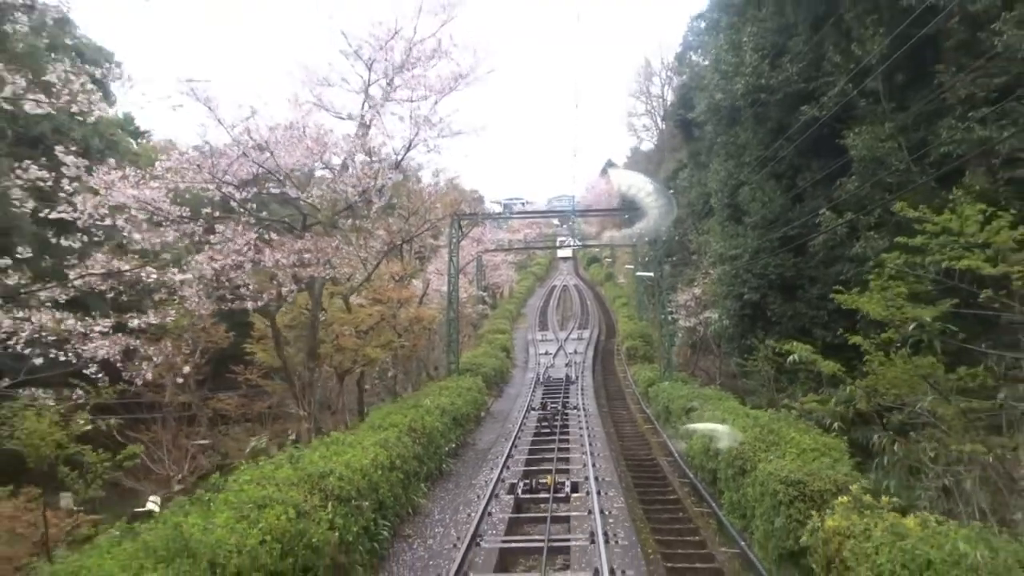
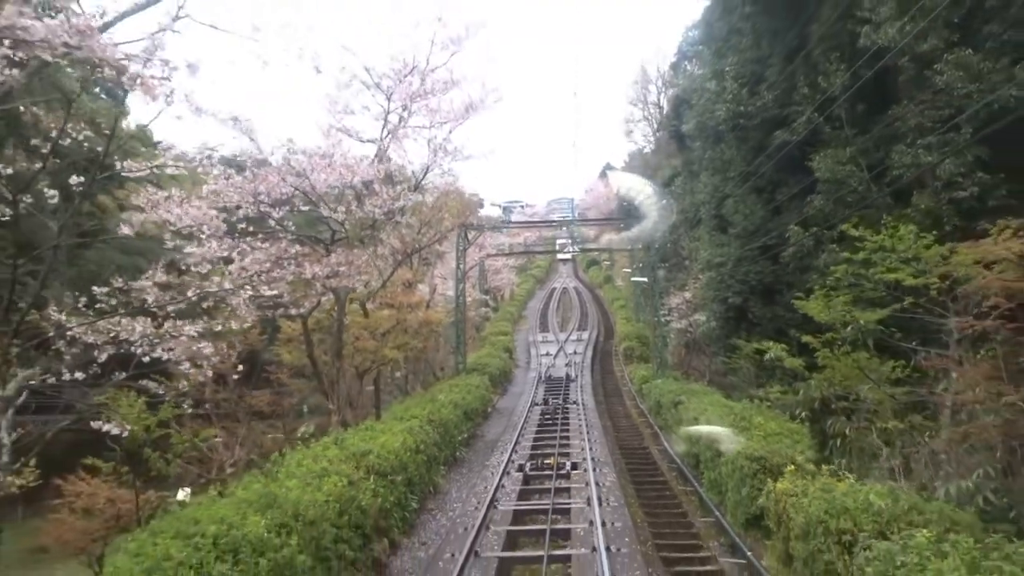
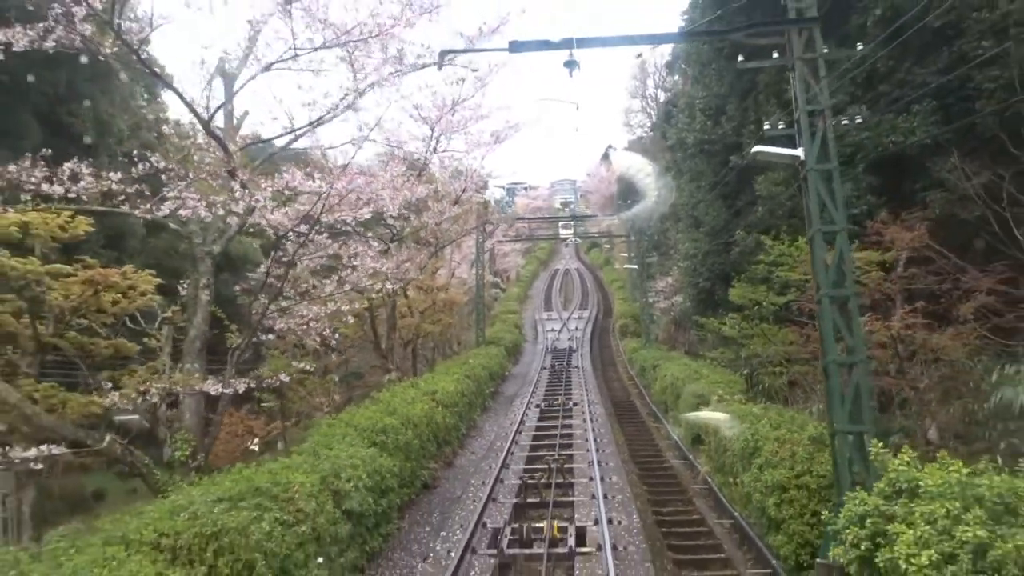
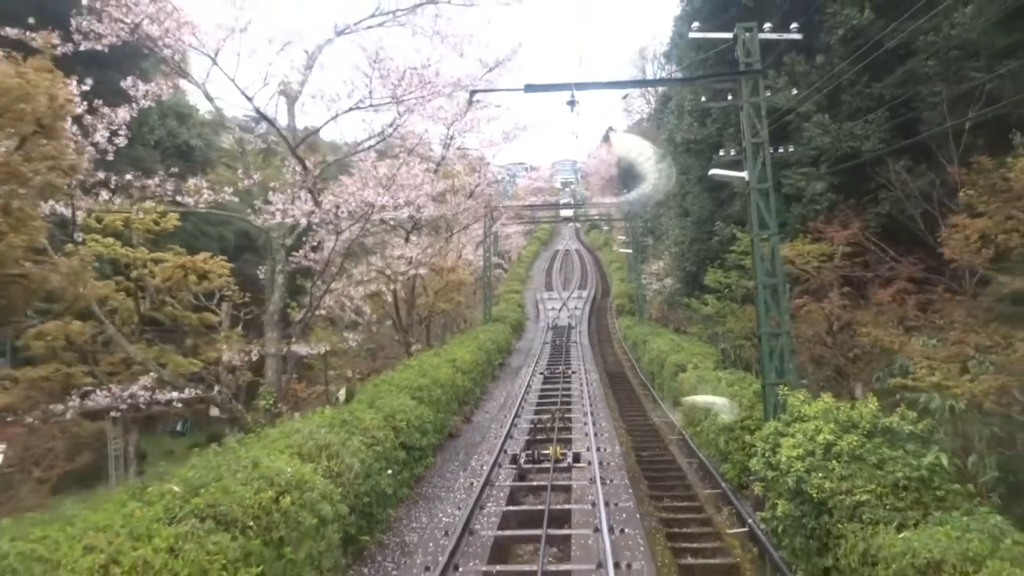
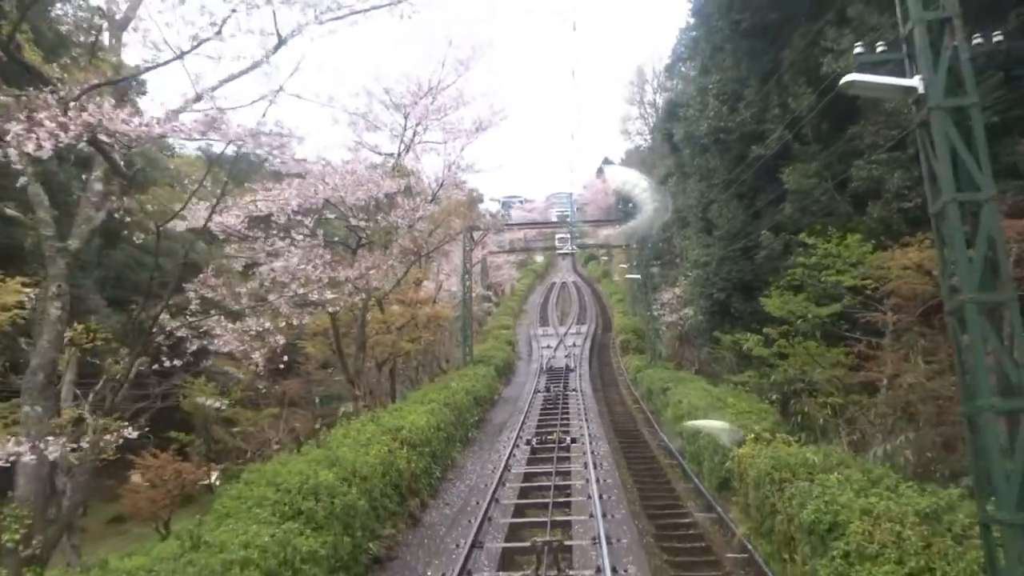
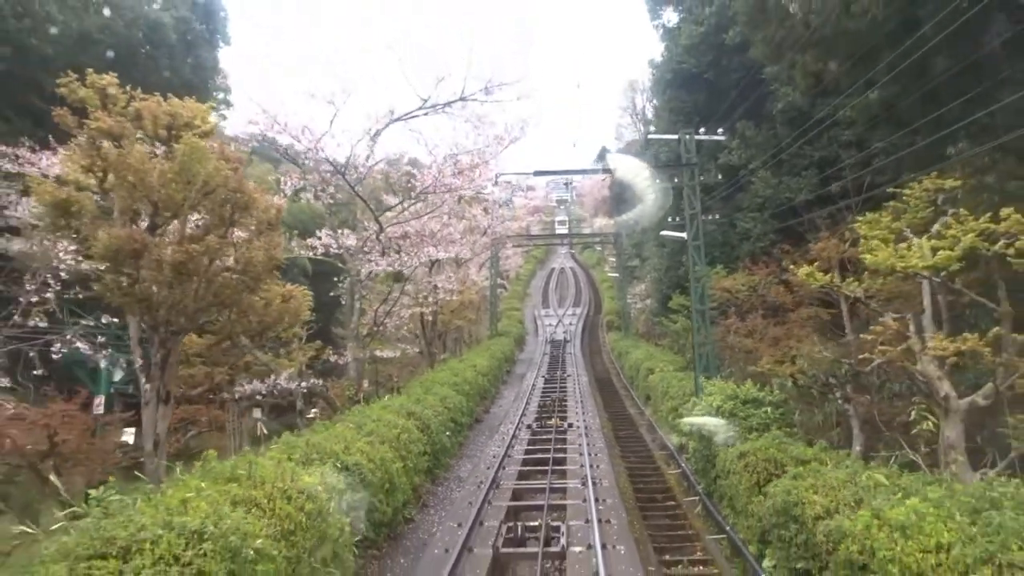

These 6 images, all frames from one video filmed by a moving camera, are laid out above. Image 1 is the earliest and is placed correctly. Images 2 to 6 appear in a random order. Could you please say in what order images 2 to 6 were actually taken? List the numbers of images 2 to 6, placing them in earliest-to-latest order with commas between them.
2, 5, 3, 4, 6
